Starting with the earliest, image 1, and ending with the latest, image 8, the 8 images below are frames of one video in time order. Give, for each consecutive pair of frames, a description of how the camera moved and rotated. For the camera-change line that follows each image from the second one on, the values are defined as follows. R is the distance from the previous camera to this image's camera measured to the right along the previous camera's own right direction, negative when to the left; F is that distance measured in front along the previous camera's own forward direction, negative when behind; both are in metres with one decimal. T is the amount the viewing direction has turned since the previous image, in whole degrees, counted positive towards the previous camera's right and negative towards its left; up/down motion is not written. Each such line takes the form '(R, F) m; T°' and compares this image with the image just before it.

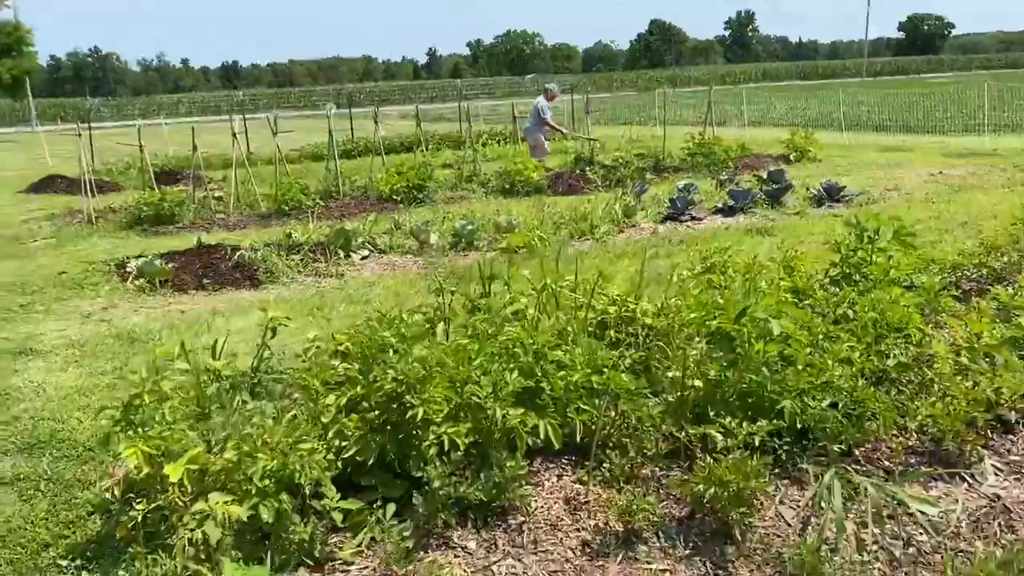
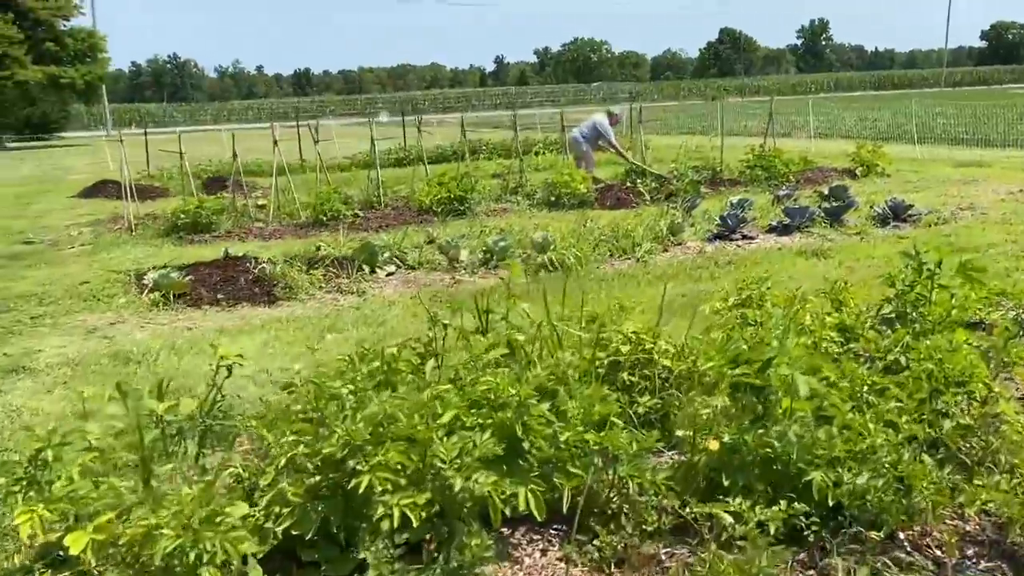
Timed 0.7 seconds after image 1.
(+0.2, +0.3) m; -4°
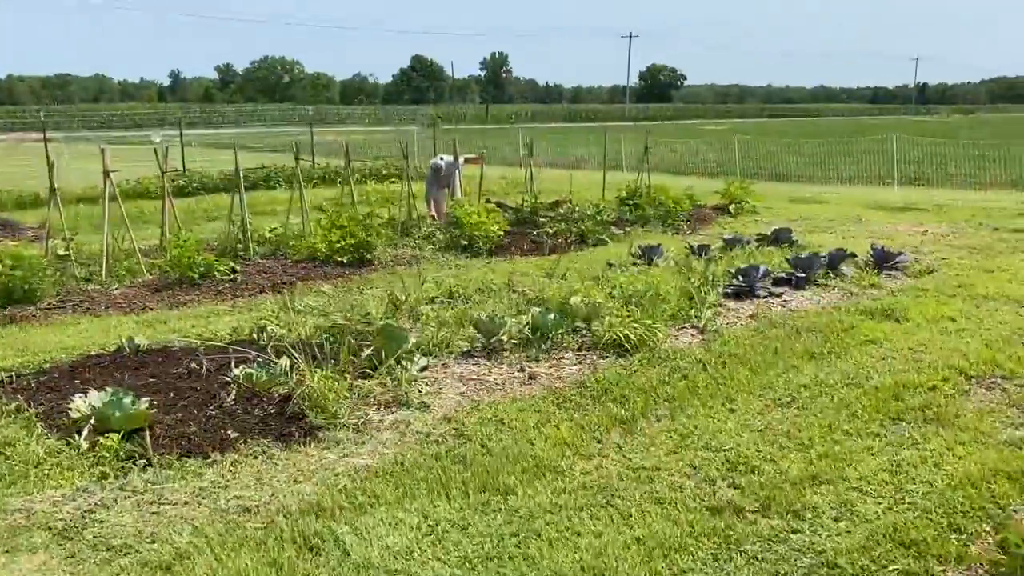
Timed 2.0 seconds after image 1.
(-0.4, +0.8) m; +10°
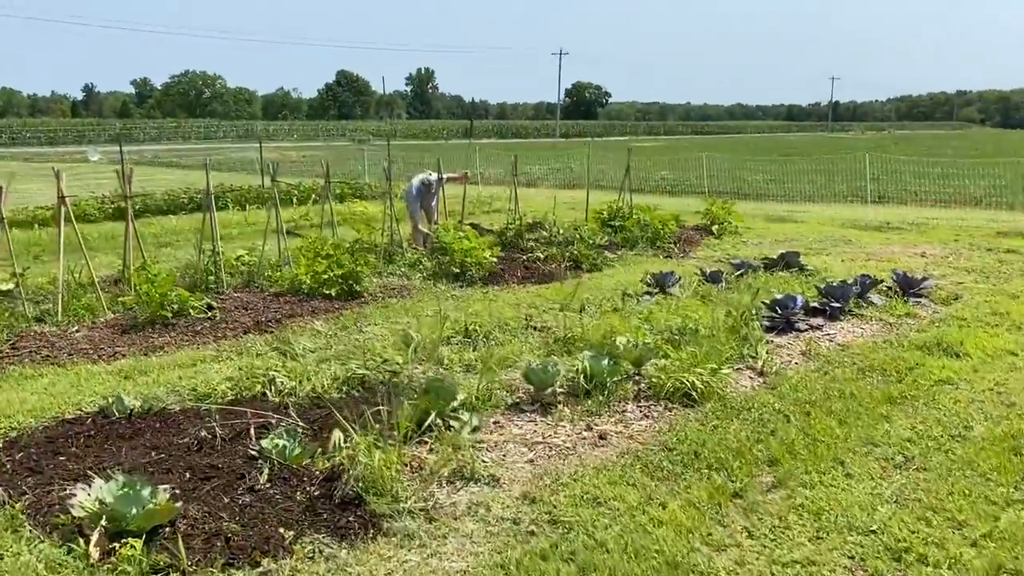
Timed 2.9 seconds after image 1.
(-0.7, +0.8) m; +5°
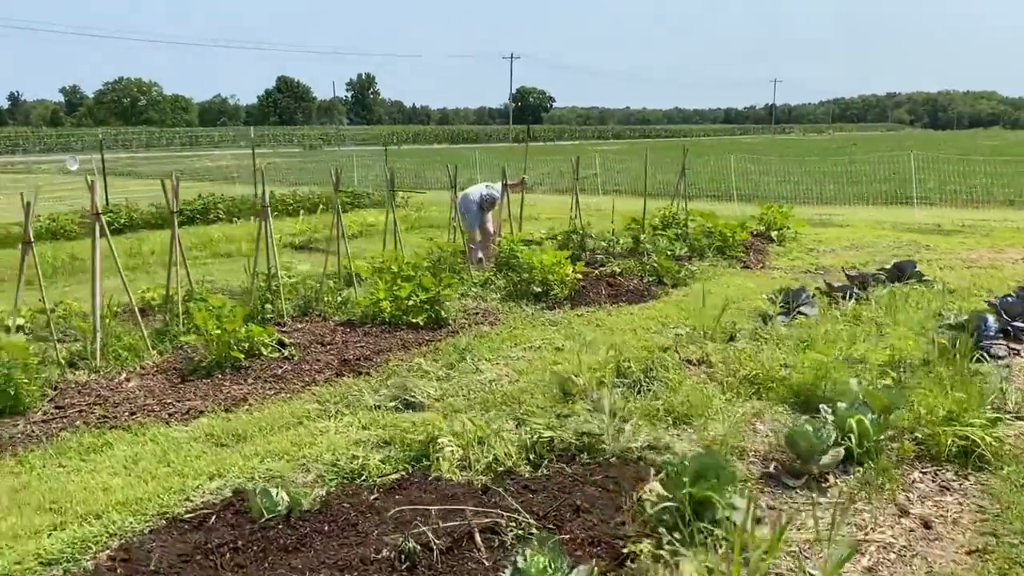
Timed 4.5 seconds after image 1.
(-1.4, +1.3) m; +4°
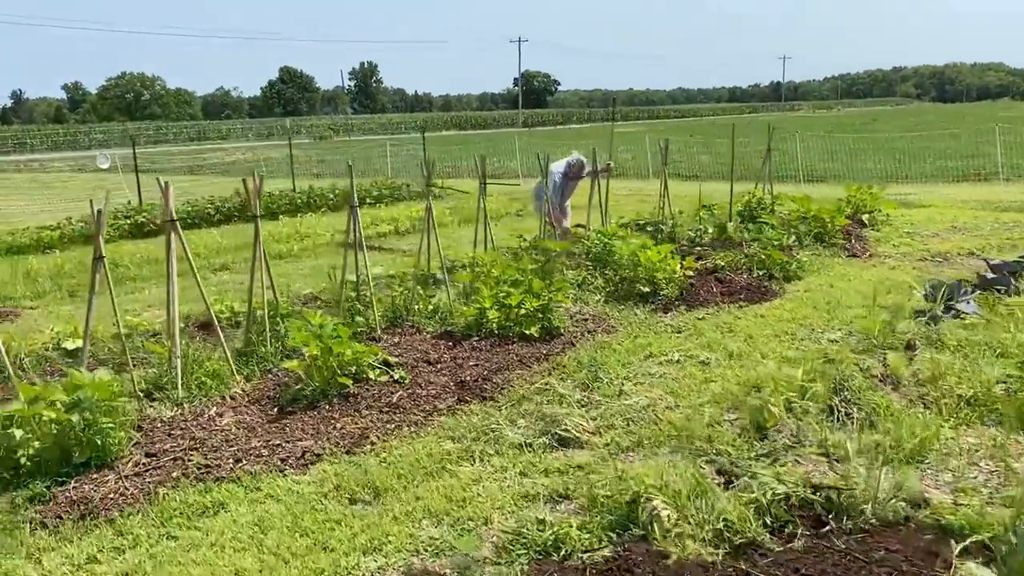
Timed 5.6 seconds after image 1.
(-0.8, +0.9) m; -1°
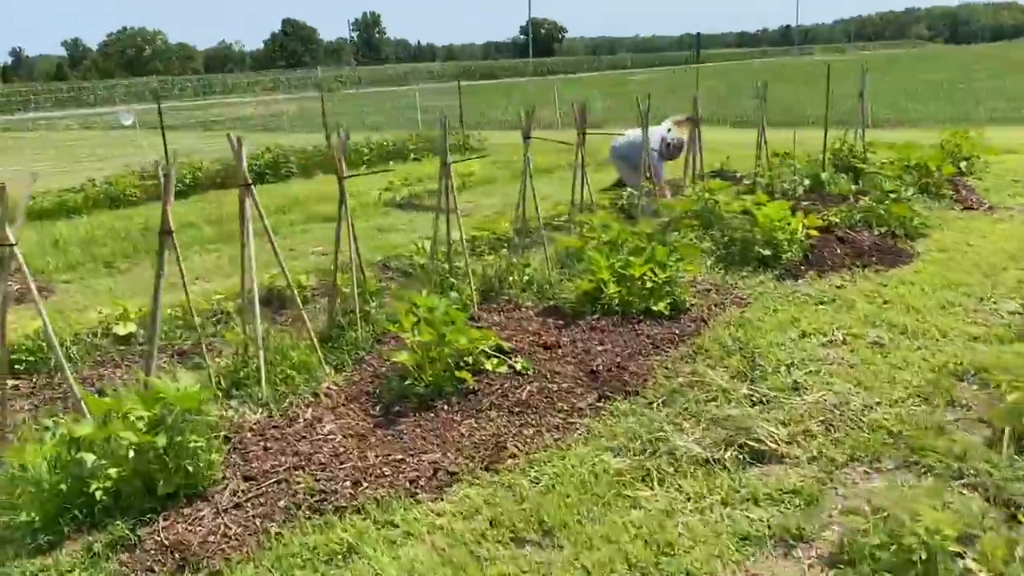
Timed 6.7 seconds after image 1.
(-0.7, +0.9) m; -1°
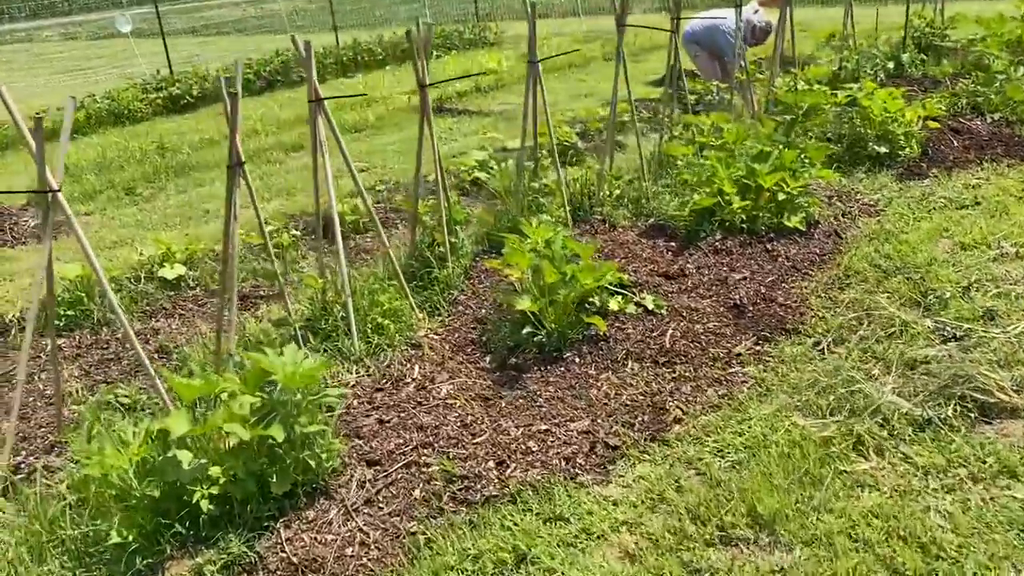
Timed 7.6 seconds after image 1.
(-0.6, +0.7) m; 0°
